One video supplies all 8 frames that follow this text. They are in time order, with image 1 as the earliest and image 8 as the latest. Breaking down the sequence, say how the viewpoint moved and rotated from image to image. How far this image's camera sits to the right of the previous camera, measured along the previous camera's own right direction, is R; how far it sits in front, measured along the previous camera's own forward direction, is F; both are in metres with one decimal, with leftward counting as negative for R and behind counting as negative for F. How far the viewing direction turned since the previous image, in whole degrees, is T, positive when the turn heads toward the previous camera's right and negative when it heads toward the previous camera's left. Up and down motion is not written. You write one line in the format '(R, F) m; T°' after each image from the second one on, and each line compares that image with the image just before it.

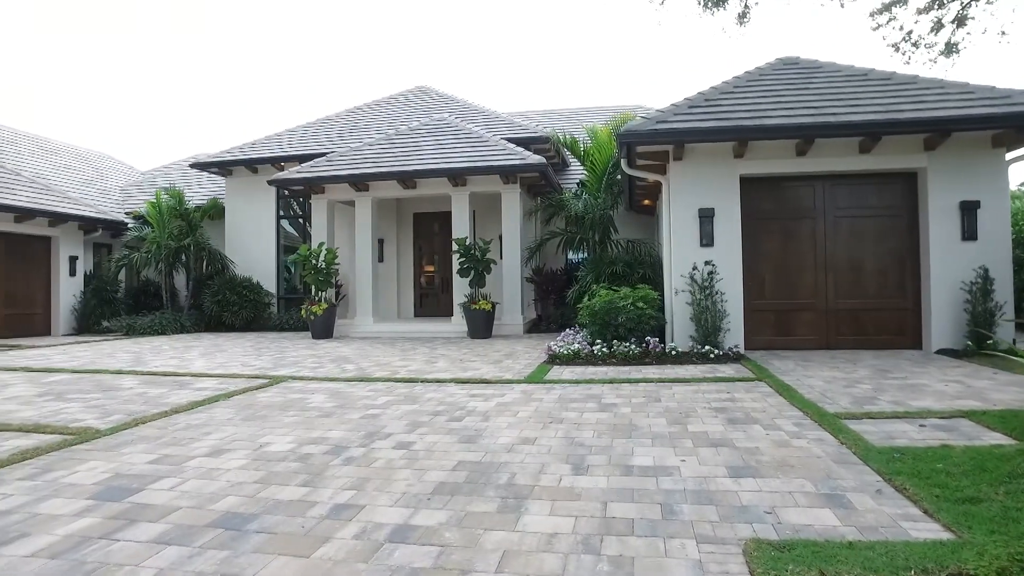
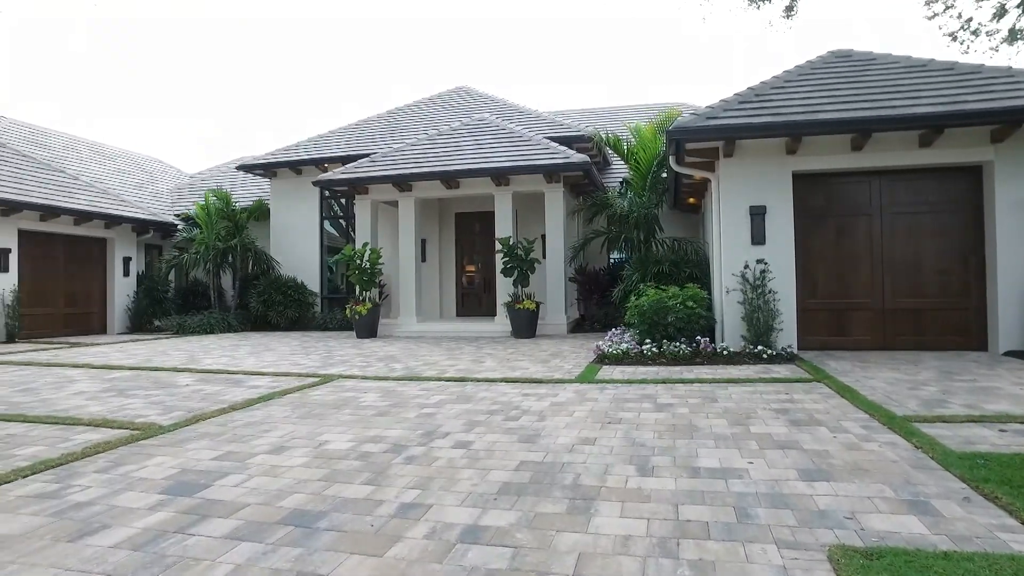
(-0.1, 0.0) m; -3°
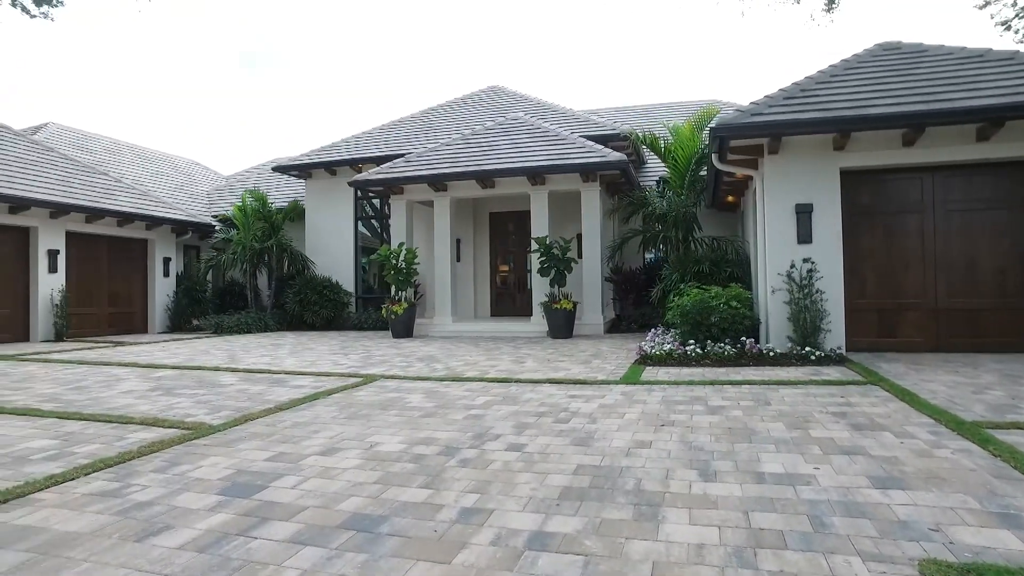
(-0.2, +0.1) m; -2°
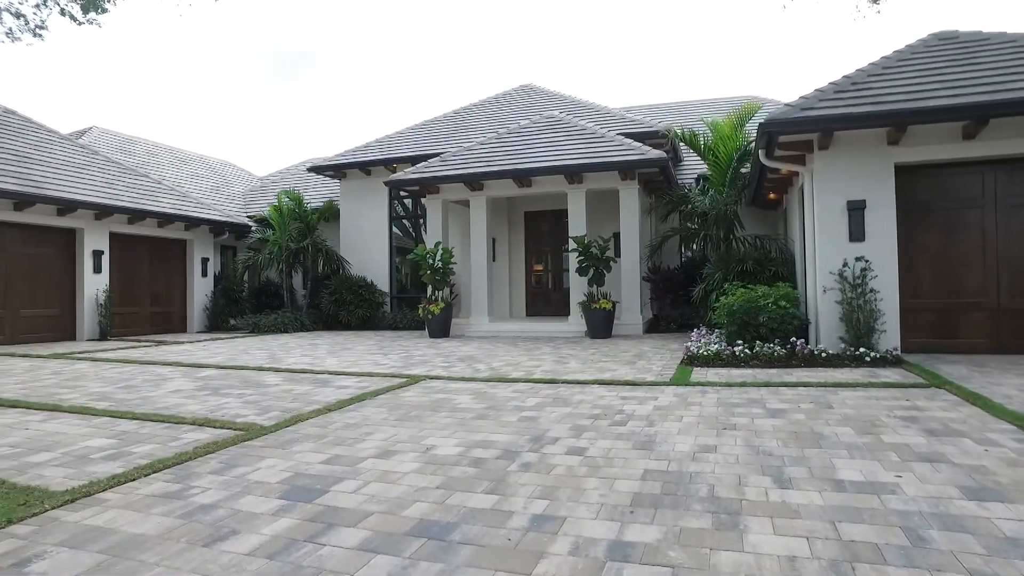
(-0.2, +0.1) m; -2°
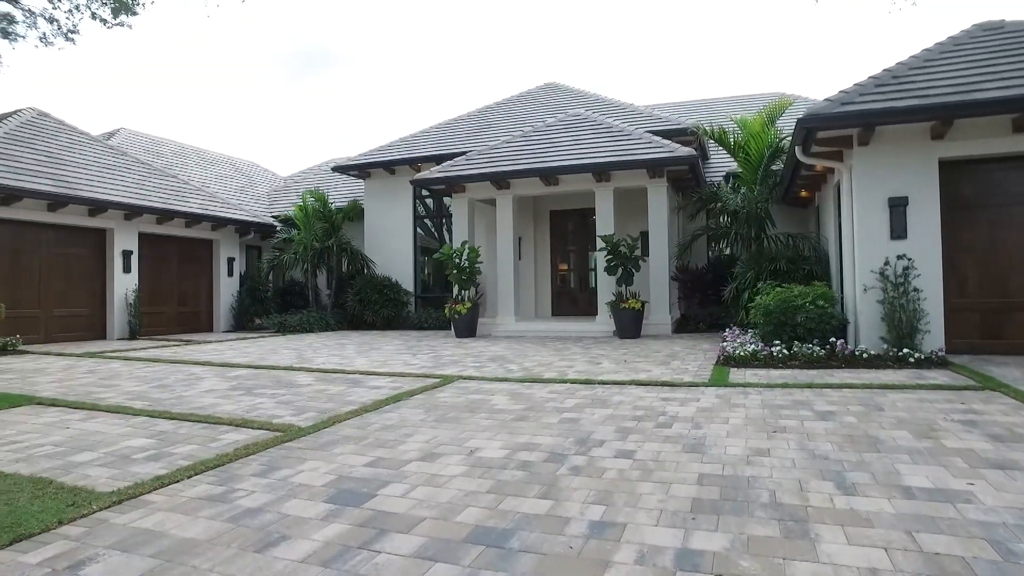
(-0.2, +0.1) m; -1°
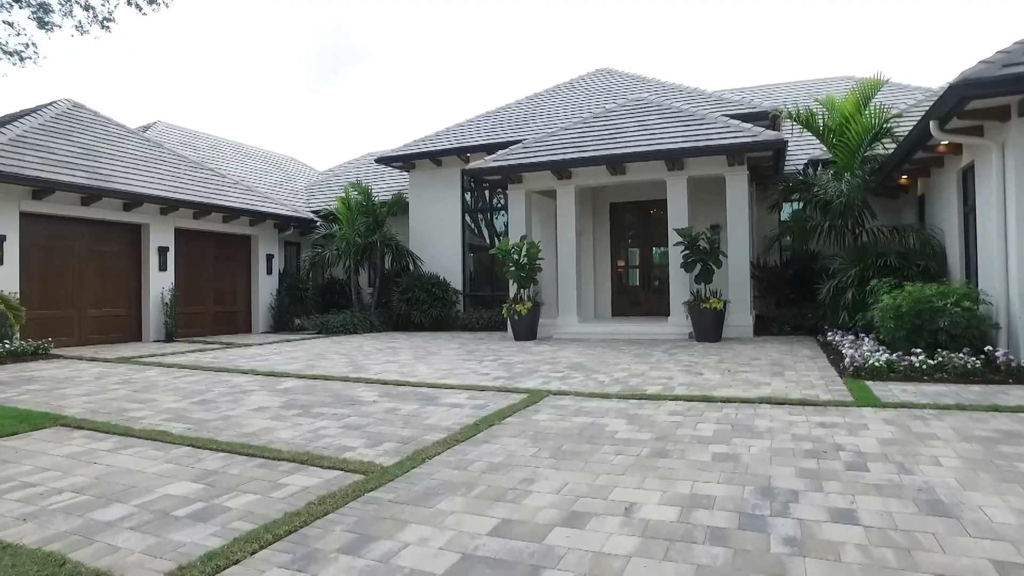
(-0.6, +1.1) m; -2°
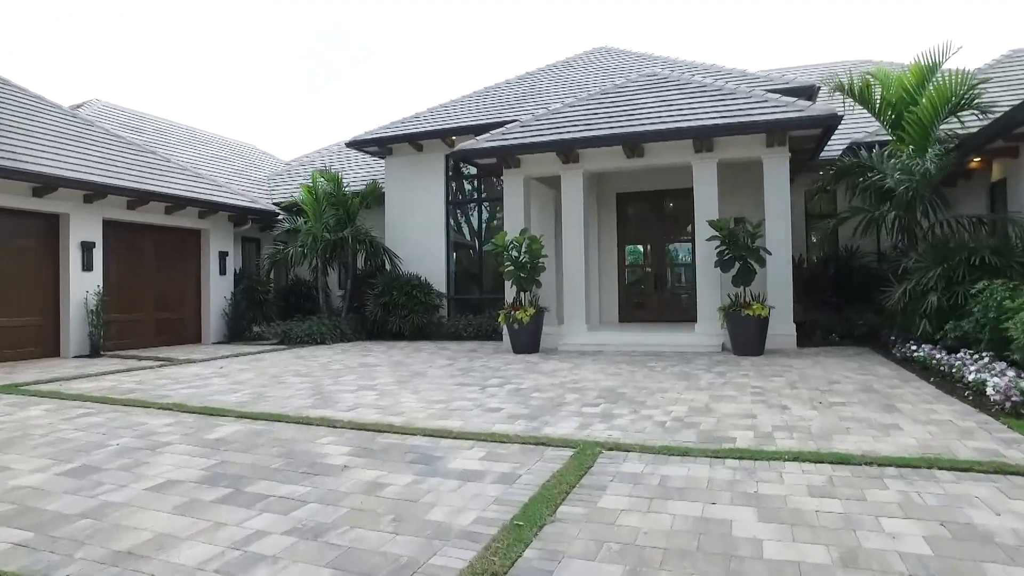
(-0.4, +1.9) m; +2°
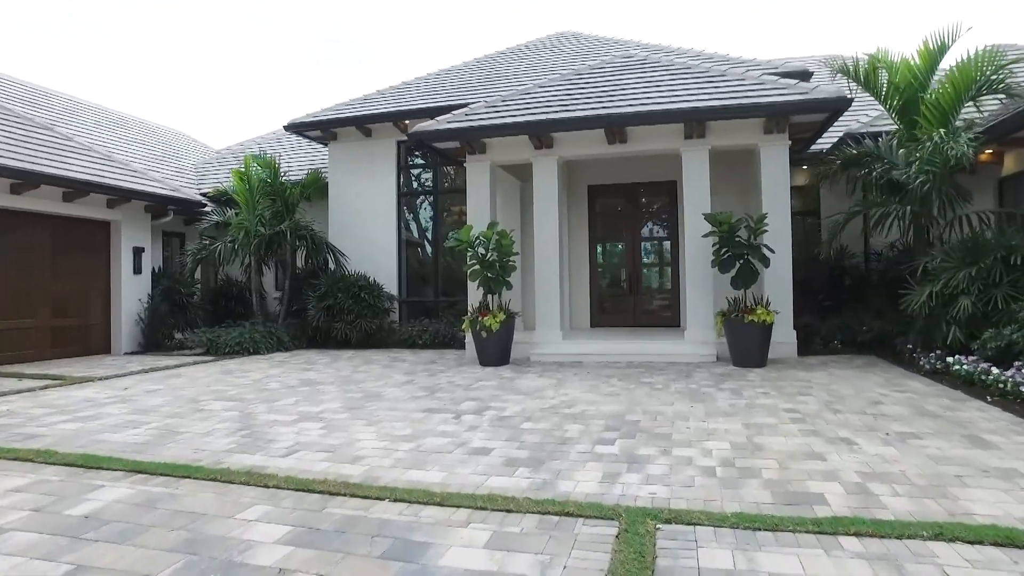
(-0.3, +1.3) m; +5°
